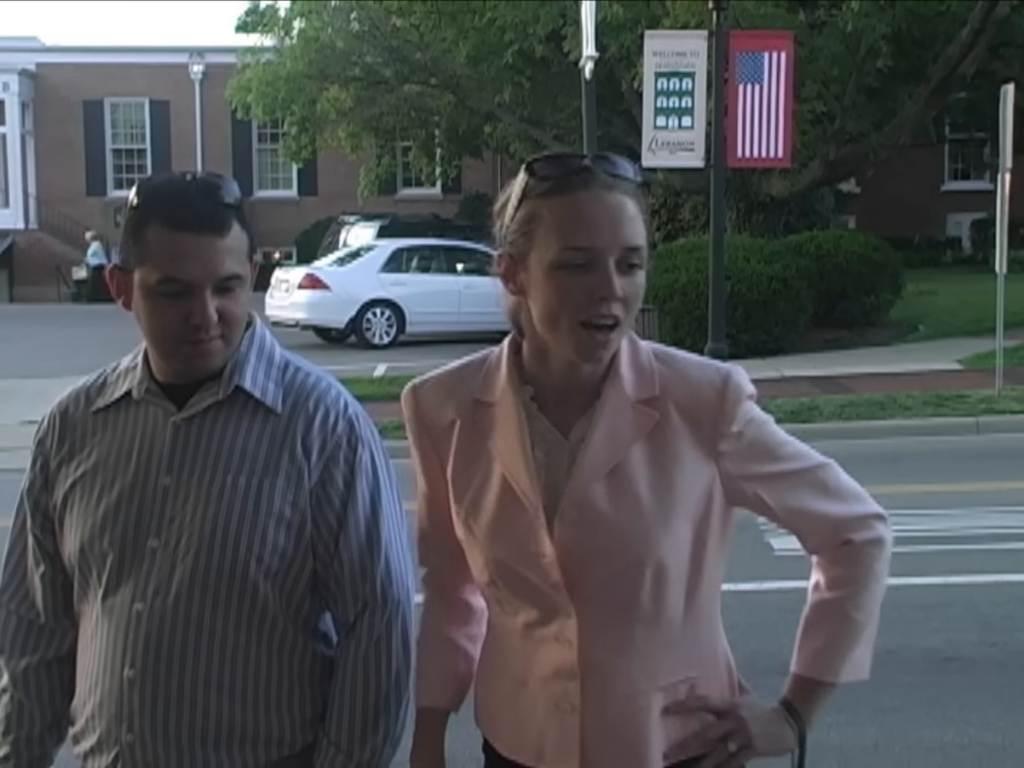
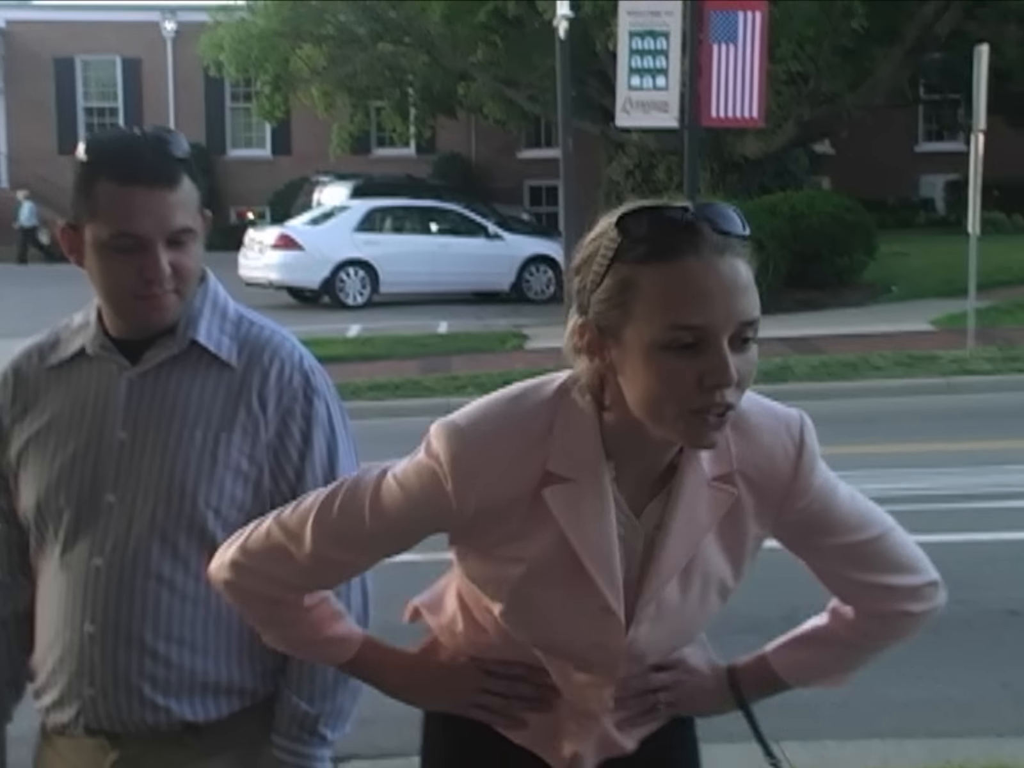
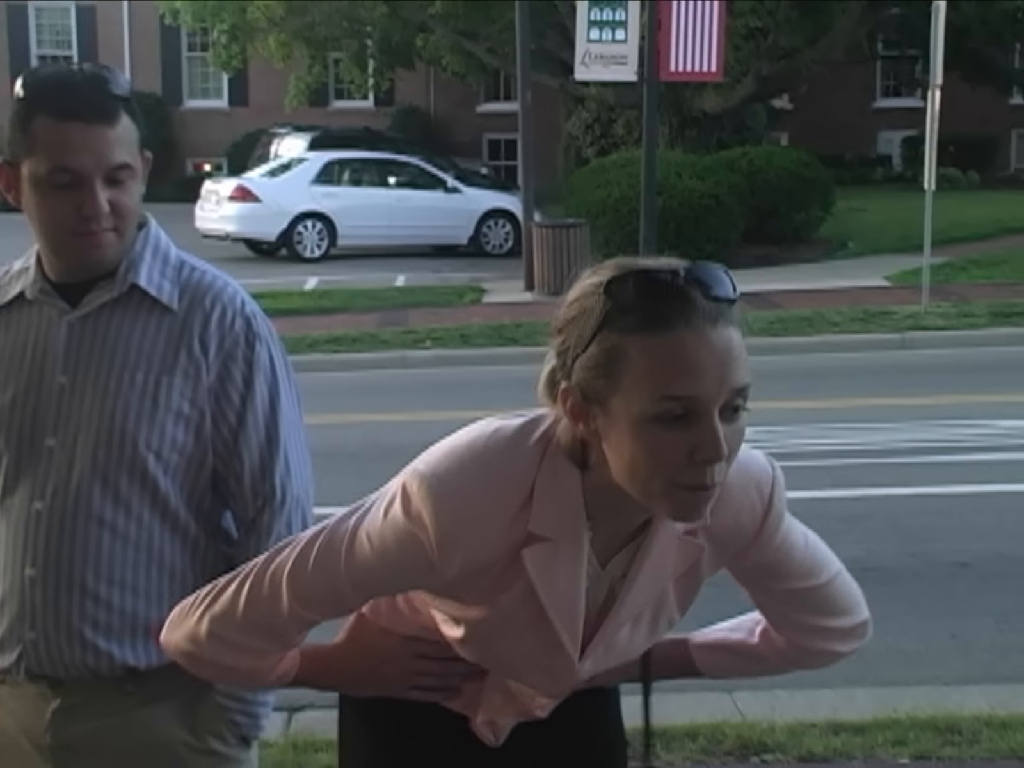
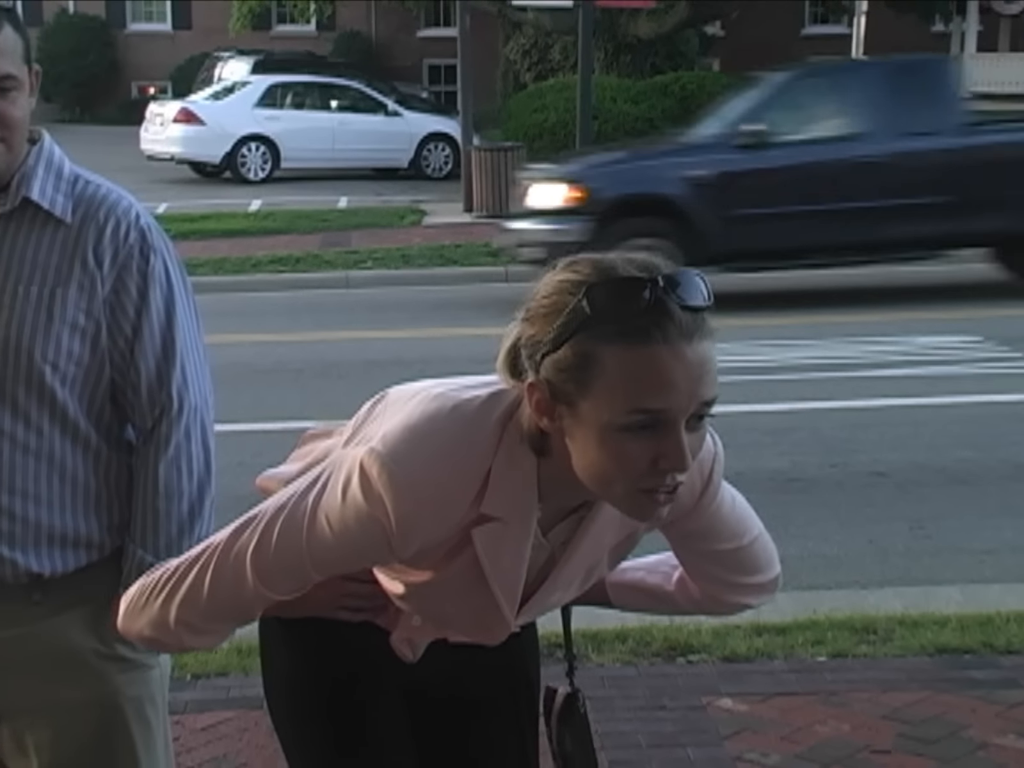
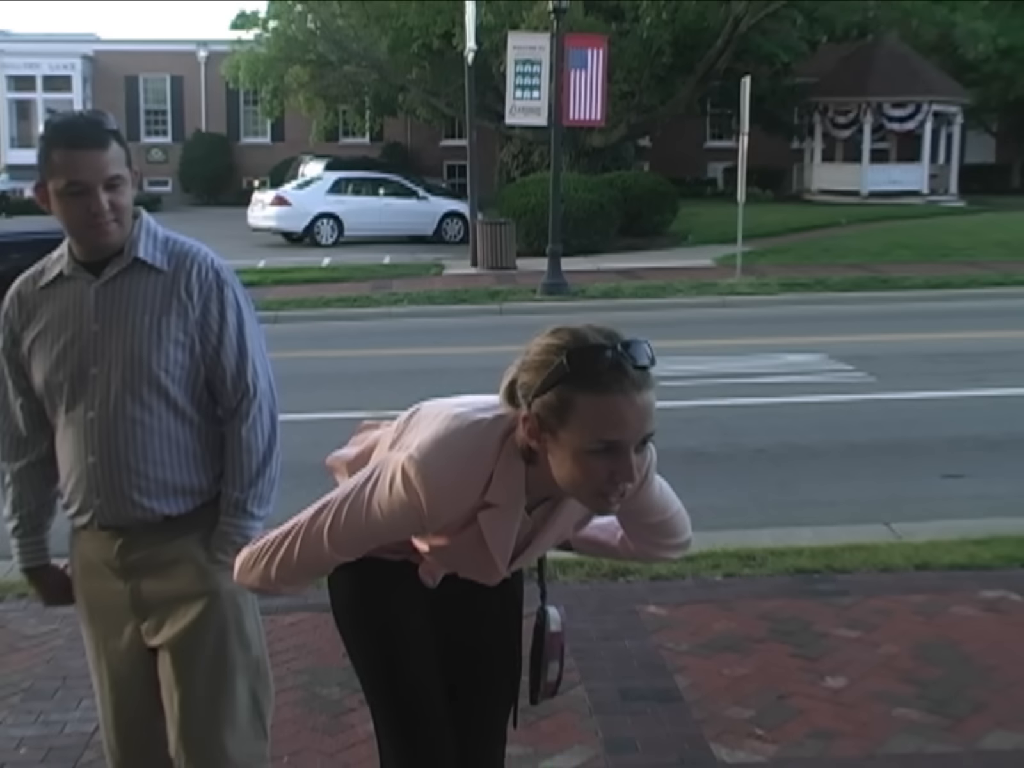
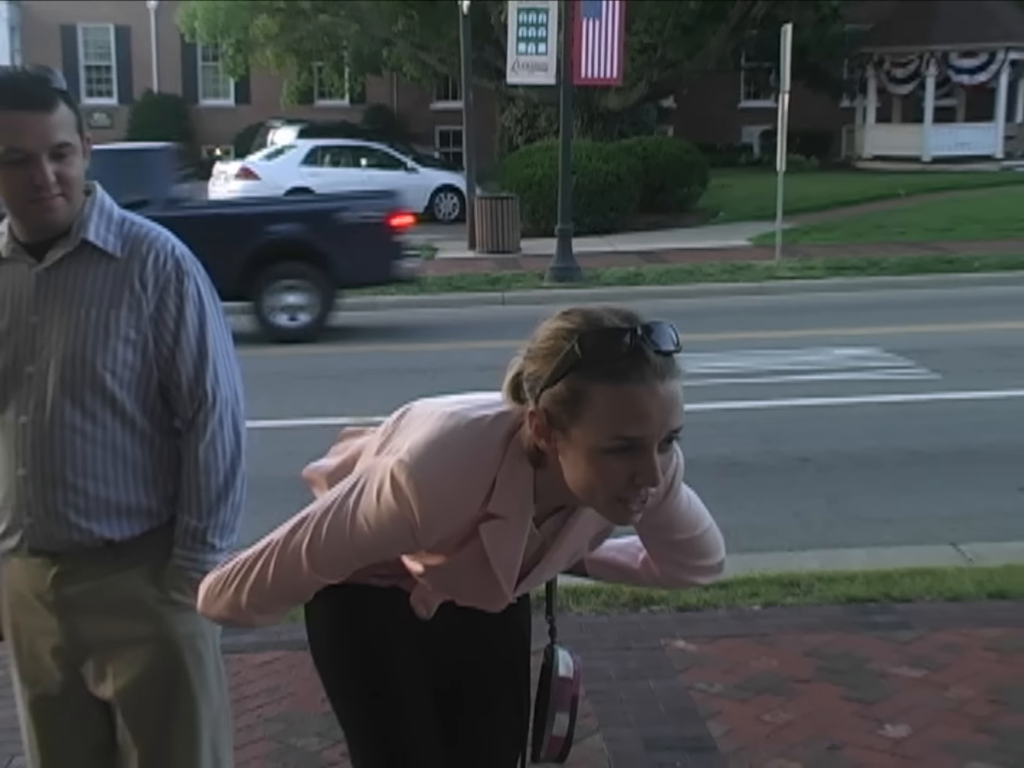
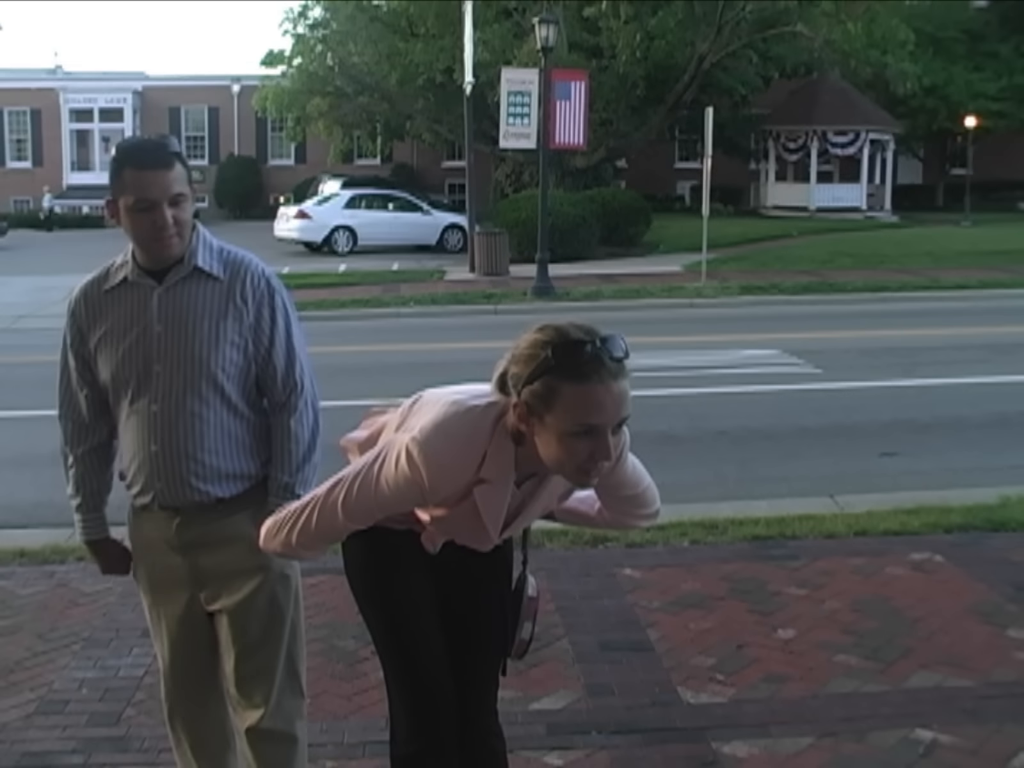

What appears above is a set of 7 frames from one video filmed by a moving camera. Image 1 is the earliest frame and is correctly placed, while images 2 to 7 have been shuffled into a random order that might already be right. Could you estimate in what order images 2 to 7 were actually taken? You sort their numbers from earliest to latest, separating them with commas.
2, 3, 4, 6, 5, 7
